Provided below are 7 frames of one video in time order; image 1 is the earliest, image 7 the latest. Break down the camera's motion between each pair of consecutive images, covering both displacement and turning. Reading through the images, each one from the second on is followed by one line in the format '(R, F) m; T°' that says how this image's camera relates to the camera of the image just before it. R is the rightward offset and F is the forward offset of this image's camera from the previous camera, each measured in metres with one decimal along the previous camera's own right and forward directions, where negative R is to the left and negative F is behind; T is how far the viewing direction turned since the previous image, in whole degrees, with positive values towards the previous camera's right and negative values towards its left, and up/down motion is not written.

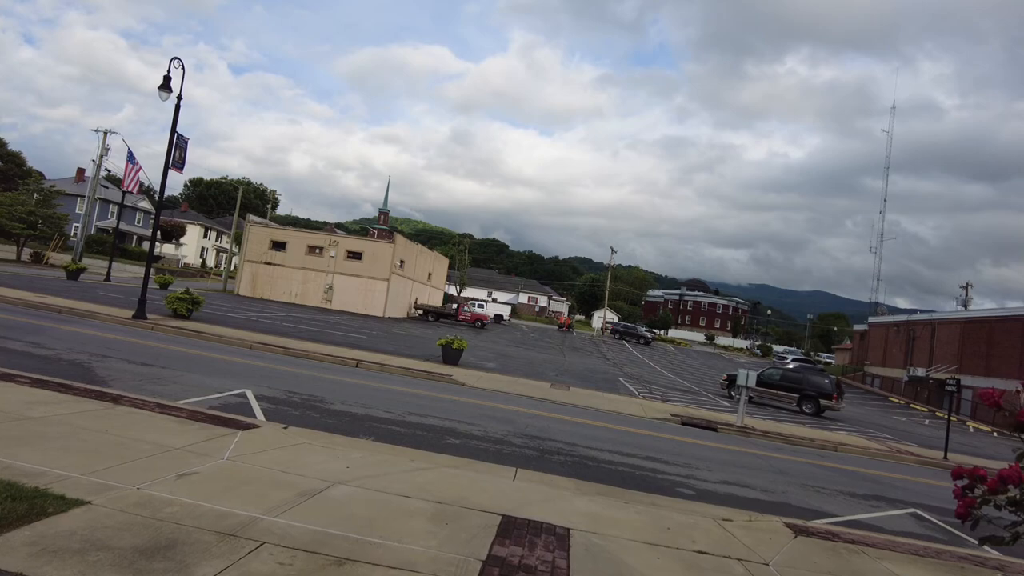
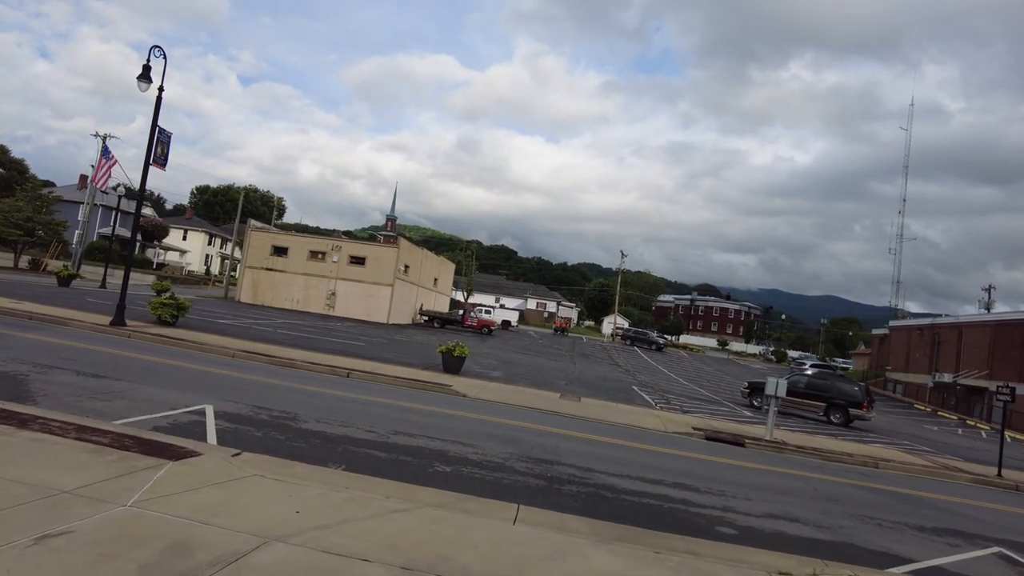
(+0.1, +1.5) m; -1°
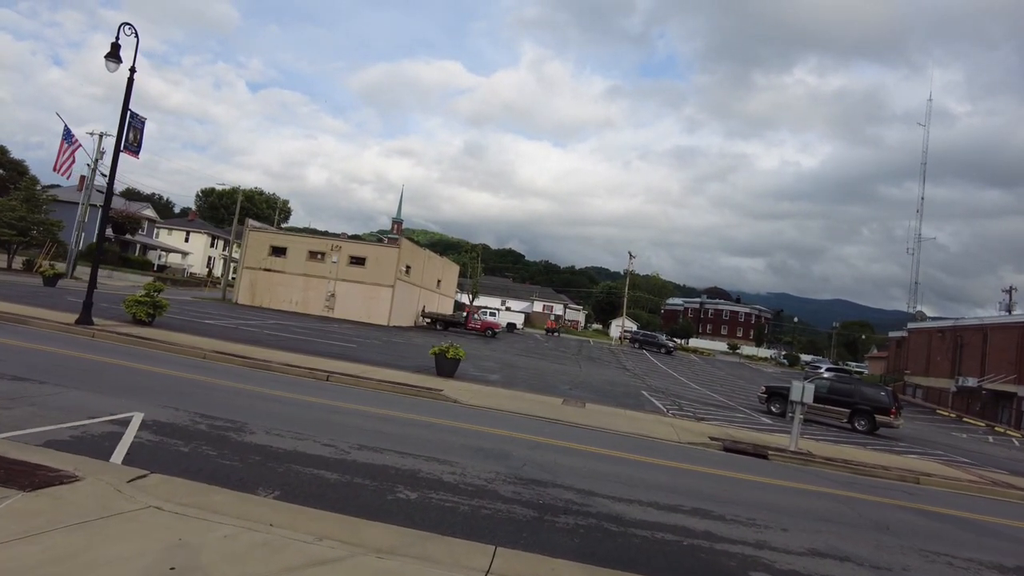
(+0.3, +1.5) m; -1°
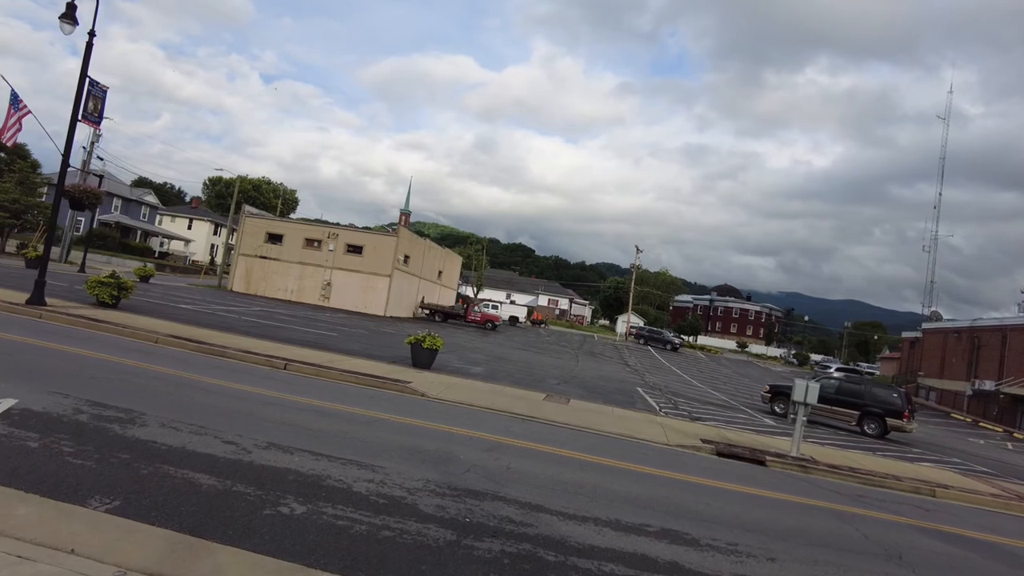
(+0.7, +1.3) m; -1°
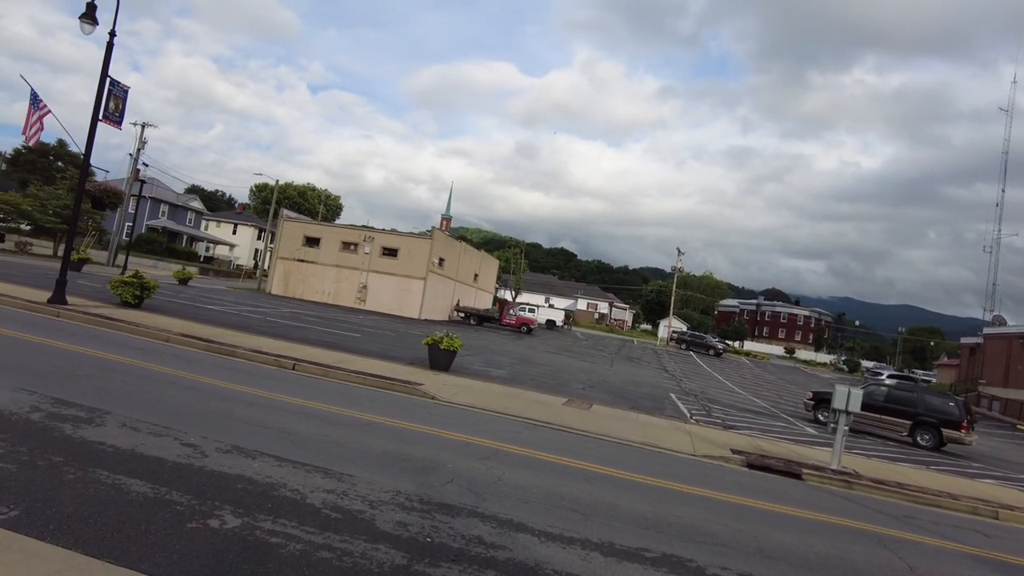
(+0.5, +0.7) m; -4°
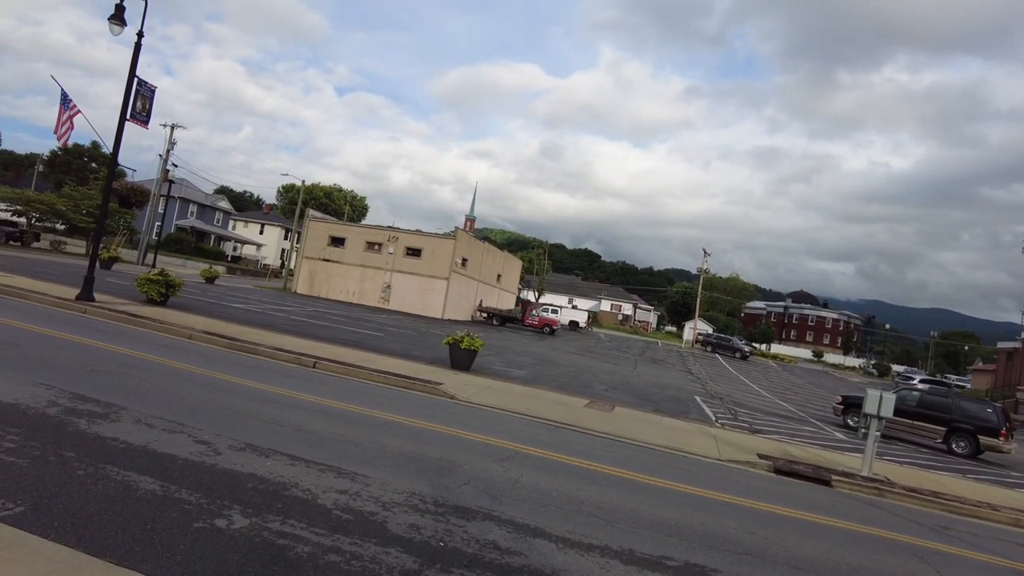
(0.0, +0.2) m; -2°
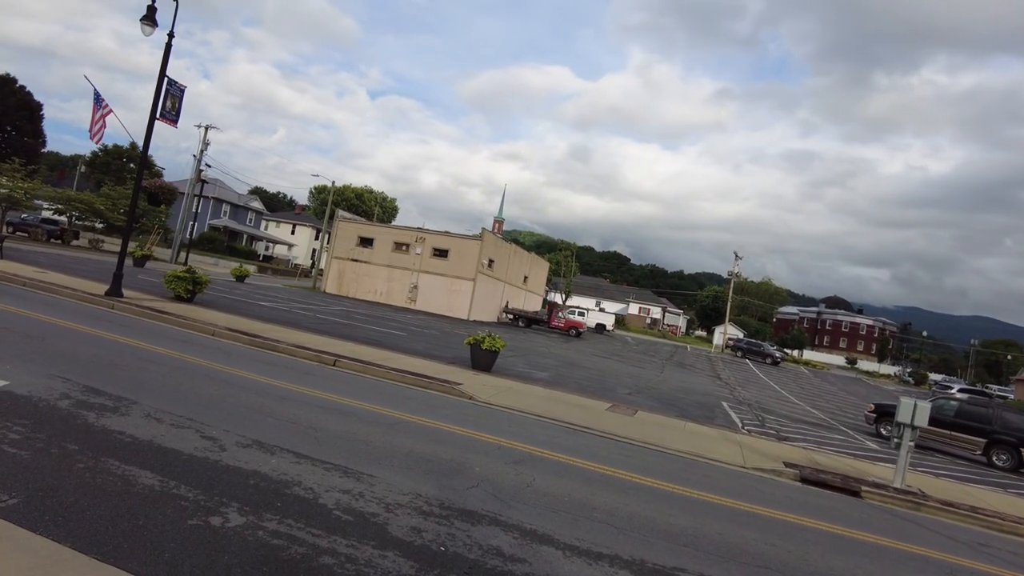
(+0.1, +0.2) m; -2°
